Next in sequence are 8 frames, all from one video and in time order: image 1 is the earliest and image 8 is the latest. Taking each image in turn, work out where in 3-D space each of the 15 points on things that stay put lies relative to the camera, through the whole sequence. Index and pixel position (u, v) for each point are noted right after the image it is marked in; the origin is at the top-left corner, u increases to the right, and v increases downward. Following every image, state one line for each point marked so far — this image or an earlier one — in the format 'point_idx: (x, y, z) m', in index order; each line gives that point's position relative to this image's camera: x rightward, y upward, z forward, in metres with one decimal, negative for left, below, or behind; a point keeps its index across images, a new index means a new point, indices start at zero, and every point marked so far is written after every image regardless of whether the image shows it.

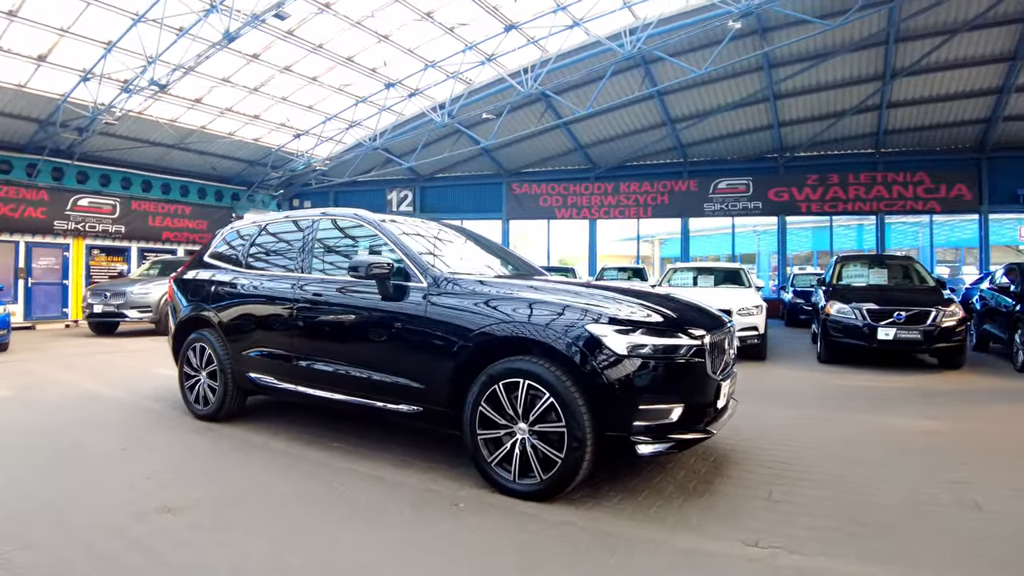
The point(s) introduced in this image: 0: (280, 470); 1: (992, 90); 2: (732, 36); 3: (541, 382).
0: (-1.5, -1.2, +3.9) m
1: (+12.3, +5.0, +15.4) m
2: (+5.1, +5.7, +13.8) m
3: (+0.2, -0.5, +3.4) m
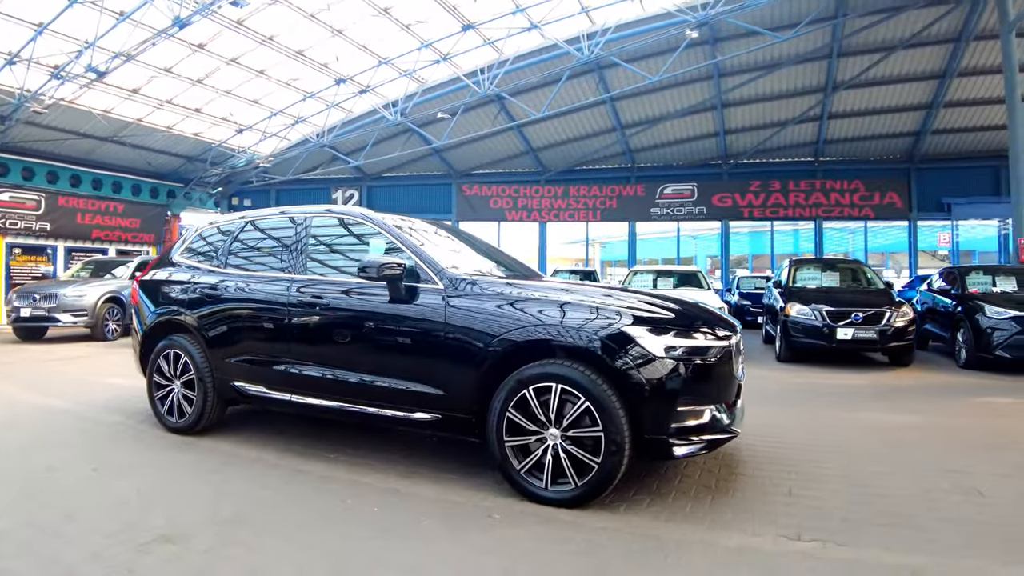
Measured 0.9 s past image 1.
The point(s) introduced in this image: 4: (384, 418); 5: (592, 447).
0: (-1.4, -1.2, +3.6) m
1: (+11.2, +5.0, +16.6) m
2: (+4.1, +5.7, +14.2) m
3: (+0.4, -0.5, +3.3) m
4: (-0.7, -0.8, +3.7) m
5: (+0.5, -0.8, +3.3) m
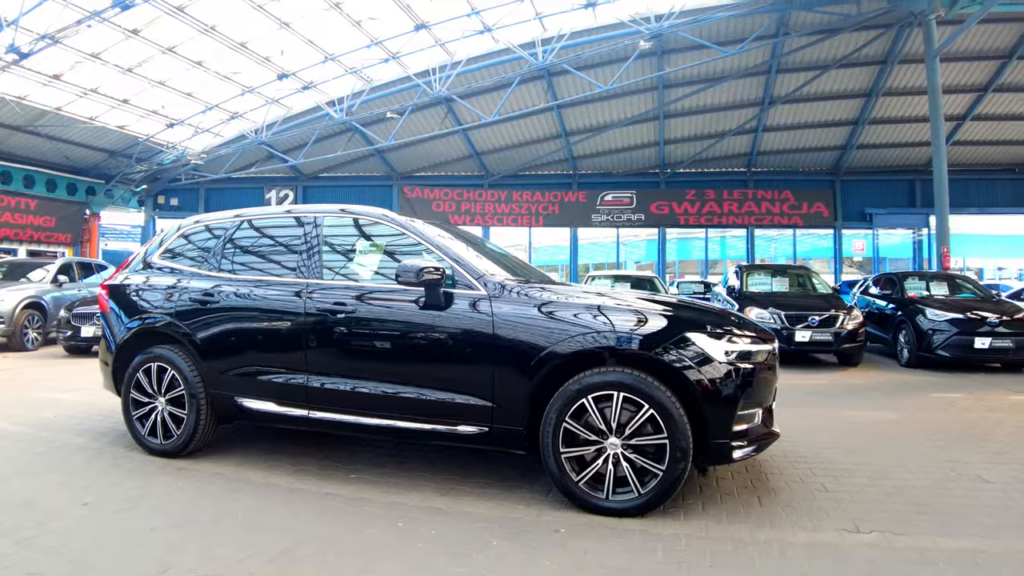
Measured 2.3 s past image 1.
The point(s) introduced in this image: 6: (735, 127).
0: (-1.1, -1.2, +3.4) m
1: (+9.8, +4.9, +17.8) m
2: (+3.0, +5.6, +14.6) m
3: (+0.7, -0.6, +3.2) m
4: (-0.5, -0.9, +3.5) m
5: (+0.8, -0.9, +3.2) m
6: (+6.6, +4.8, +18.2) m
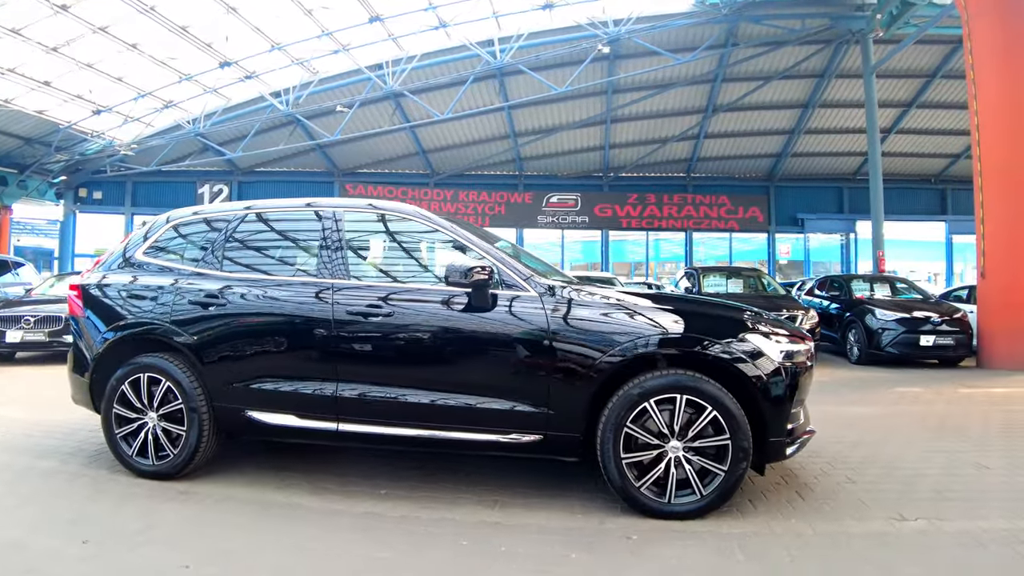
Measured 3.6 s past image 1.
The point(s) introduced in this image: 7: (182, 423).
0: (-0.8, -1.2, +3.1) m
1: (+8.3, +4.8, +18.7) m
2: (+2.0, +5.6, +14.7) m
3: (+1.0, -0.6, +3.2) m
4: (-0.2, -0.9, +3.4) m
5: (+1.1, -0.9, +3.2) m
6: (+5.0, +4.7, +18.8) m
7: (-2.0, -0.9, +3.6) m
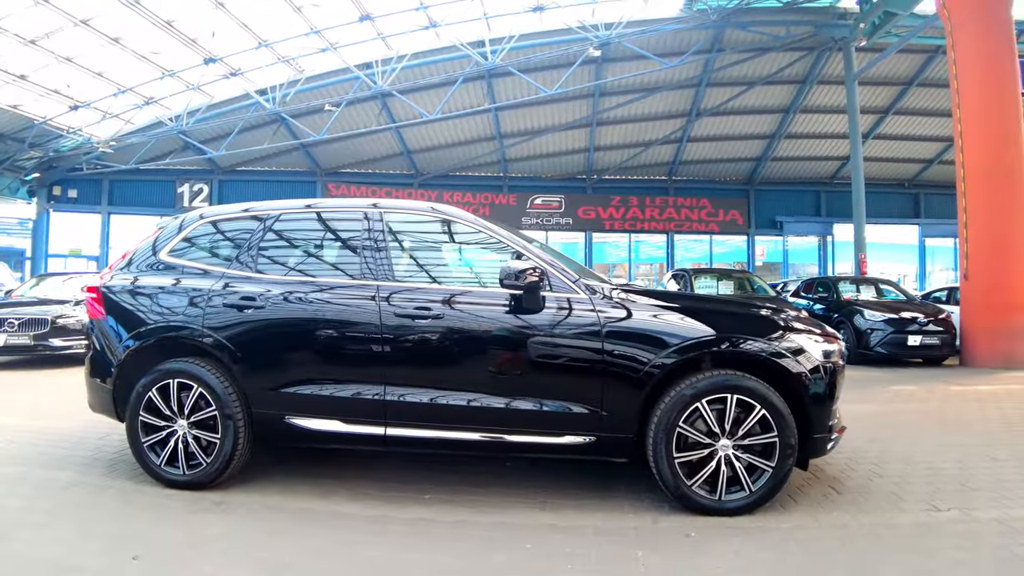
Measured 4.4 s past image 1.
0: (-0.5, -1.2, +3.1) m
1: (+7.8, +4.8, +19.1) m
2: (+1.7, +5.5, +14.9) m
3: (+1.3, -0.6, +3.2) m
4: (+0.1, -0.9, +3.4) m
5: (+1.3, -0.9, +3.3) m
6: (+4.6, +4.7, +19.0) m
7: (-1.7, -0.9, +3.6) m
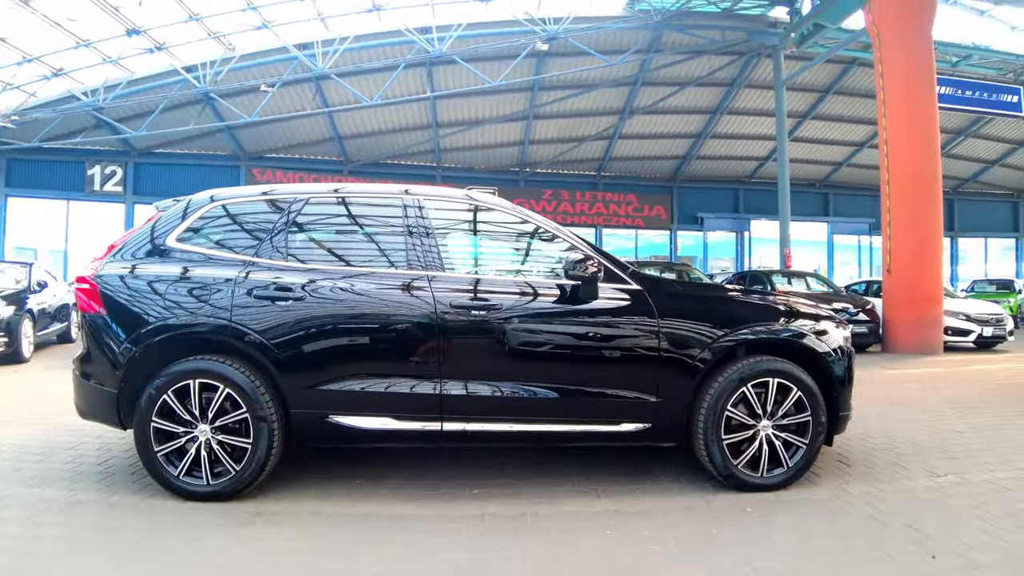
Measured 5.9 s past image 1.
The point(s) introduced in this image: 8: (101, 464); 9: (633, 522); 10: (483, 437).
0: (-0.2, -1.2, +3.1) m
1: (+5.9, +5.0, +20.0) m
2: (+0.4, +5.7, +14.9) m
3: (+1.6, -0.5, +3.5) m
4: (+0.4, -0.8, +3.4) m
5: (+1.6, -0.8, +3.5) m
6: (+2.7, +4.9, +19.5) m
7: (-1.5, -0.8, +3.4) m
8: (-2.8, -1.2, +4.2) m
9: (+0.6, -1.2, +3.0) m
10: (-0.2, -0.8, +3.4) m
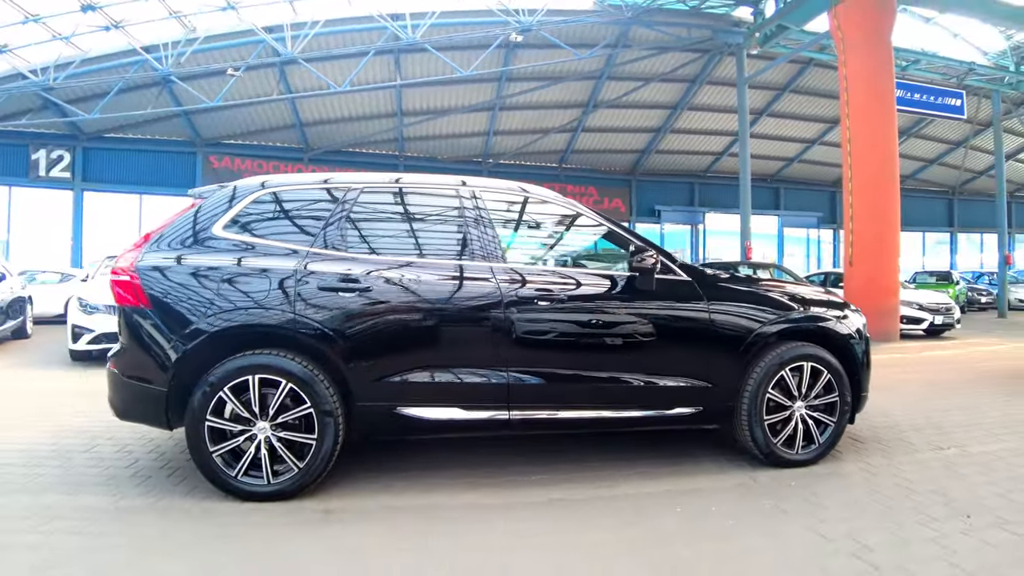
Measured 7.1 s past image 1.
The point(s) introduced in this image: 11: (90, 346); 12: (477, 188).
0: (+0.2, -1.1, +3.2) m
1: (+4.7, +5.3, +20.5) m
2: (-0.3, +6.0, +15.0) m
3: (+1.9, -0.5, +3.7) m
4: (+0.7, -0.8, +3.6) m
5: (+1.9, -0.8, +3.8) m
6: (+1.6, +5.2, +19.7) m
7: (-1.1, -0.7, +3.3) m
8: (-2.5, -1.2, +4.0) m
9: (+0.9, -1.1, +3.2) m
10: (+0.1, -0.8, +3.5) m
11: (-5.4, -0.8, +7.8) m
12: (-0.3, +0.6, +3.8) m
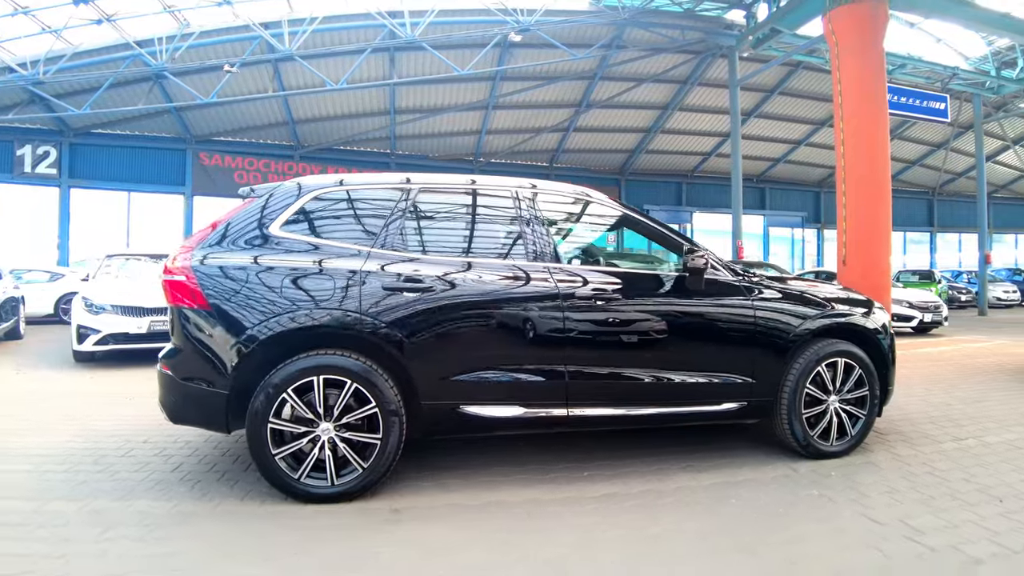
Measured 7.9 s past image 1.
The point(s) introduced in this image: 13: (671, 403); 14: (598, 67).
0: (+0.5, -1.1, +3.3) m
1: (+4.4, +5.4, +20.7) m
2: (-0.4, +6.0, +15.0) m
3: (+2.2, -0.4, +3.9) m
4: (+1.0, -0.7, +3.7) m
5: (+2.2, -0.8, +3.9) m
6: (+1.3, +5.3, +19.8) m
7: (-0.8, -0.7, +3.4) m
8: (-2.2, -1.1, +4.0) m
9: (+1.2, -1.1, +3.3) m
10: (+0.4, -0.8, +3.6) m
11: (-5.2, -0.7, +7.7) m
12: (0.0, +0.6, +3.8) m
13: (+0.9, -0.7, +3.6) m
14: (+2.4, +6.1, +16.6) m
